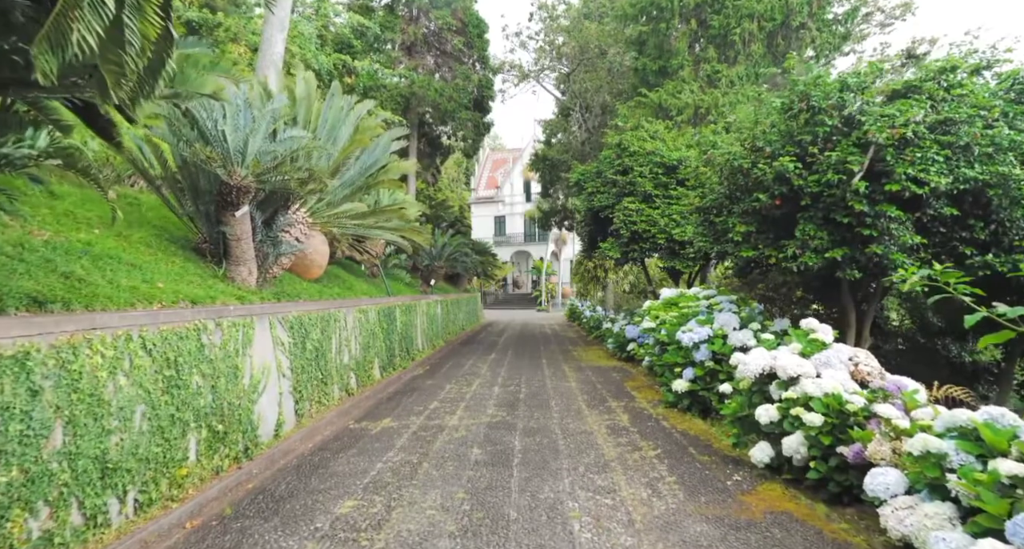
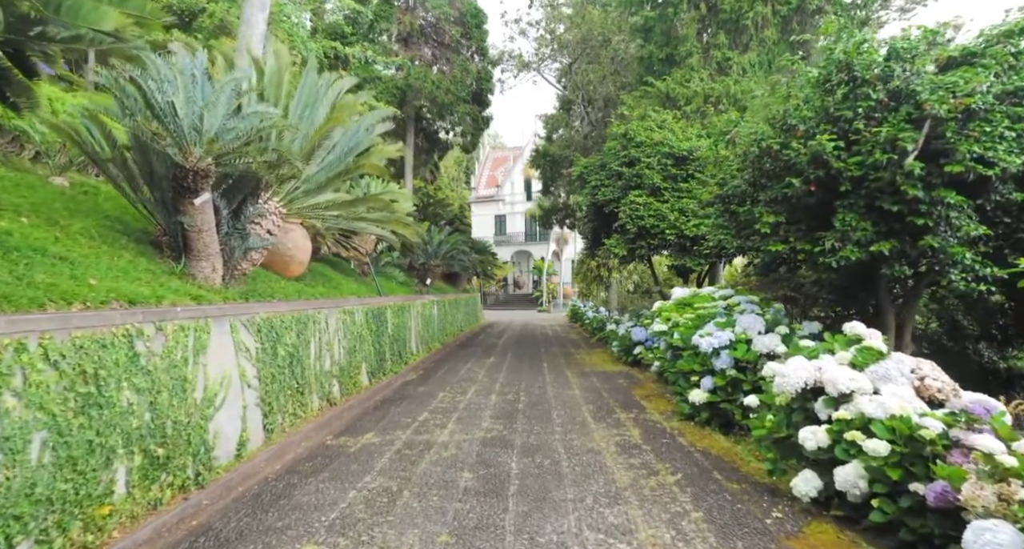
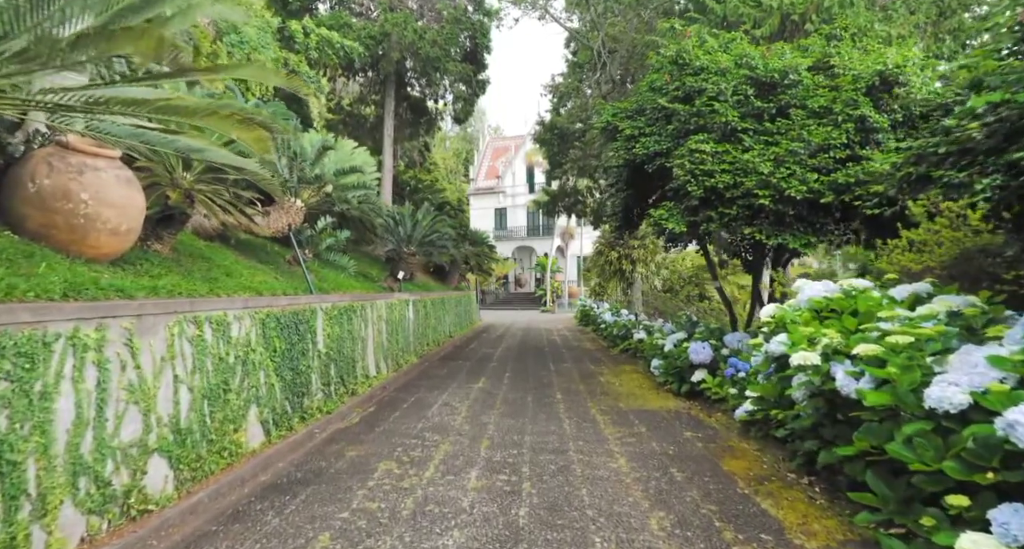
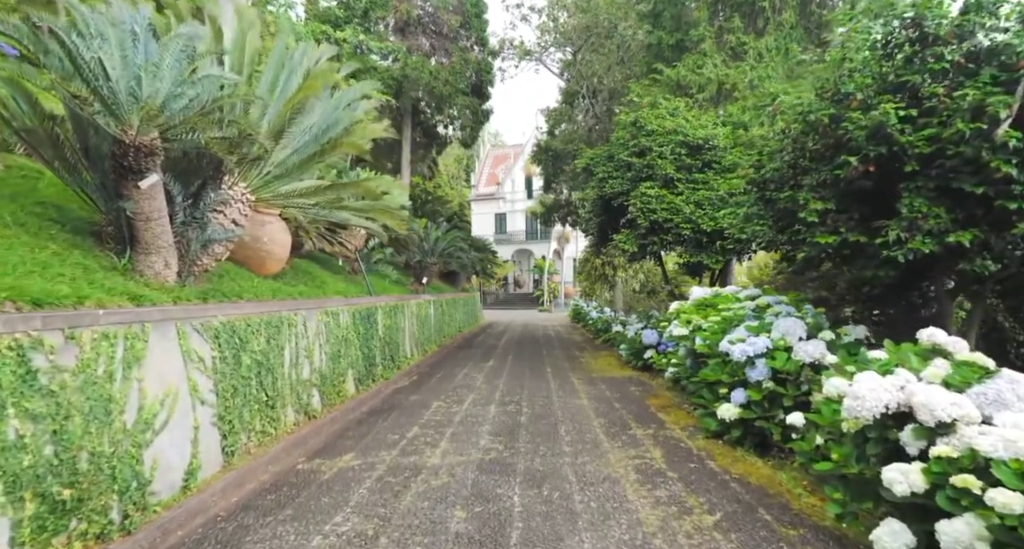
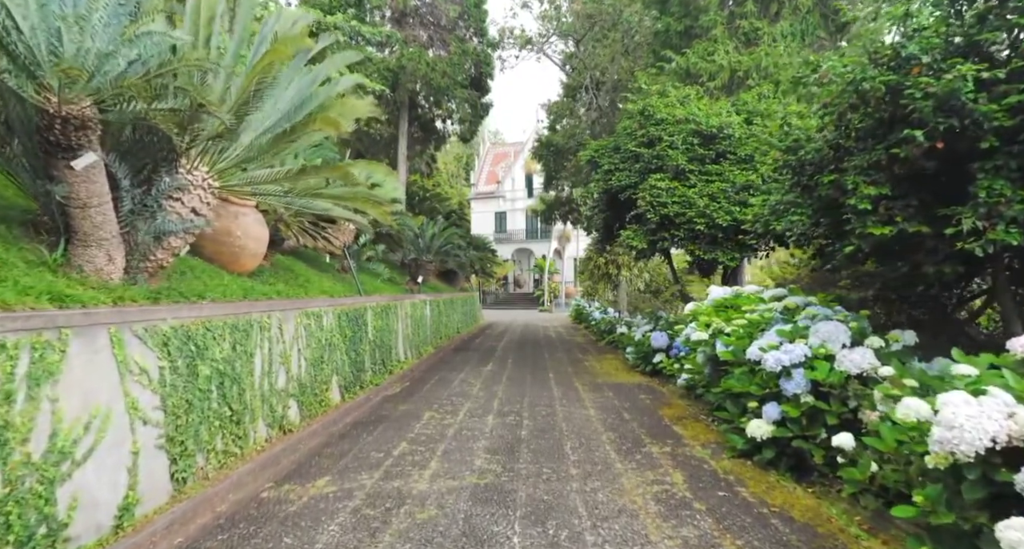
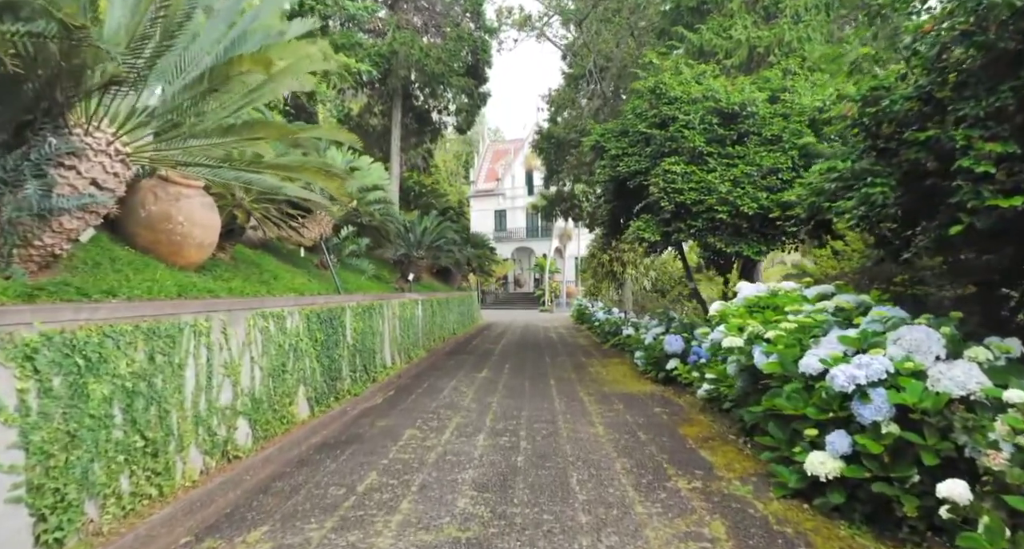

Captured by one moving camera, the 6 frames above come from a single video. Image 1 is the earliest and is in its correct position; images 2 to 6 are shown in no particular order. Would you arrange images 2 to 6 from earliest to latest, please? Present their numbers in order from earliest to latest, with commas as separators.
2, 4, 5, 6, 3
